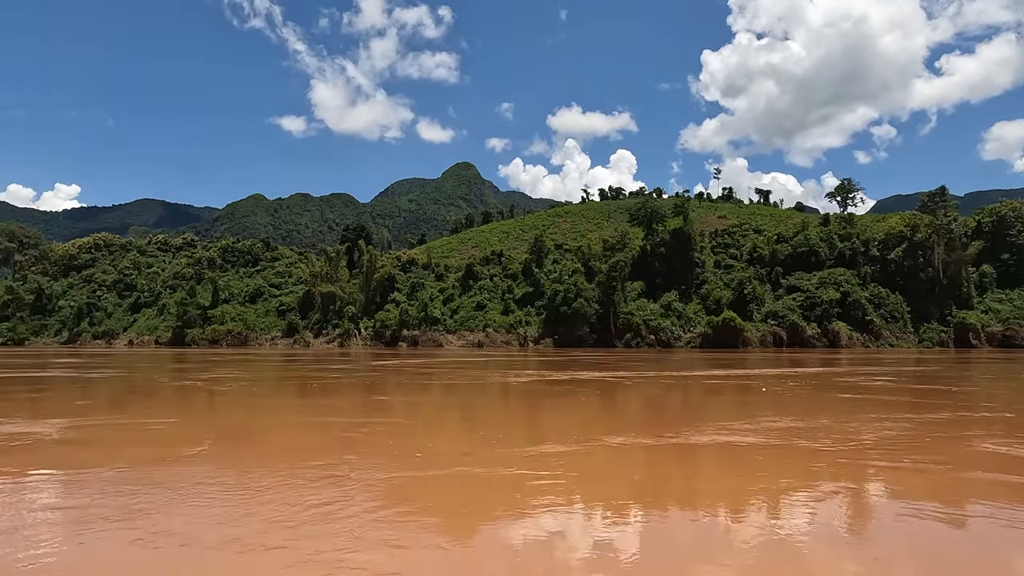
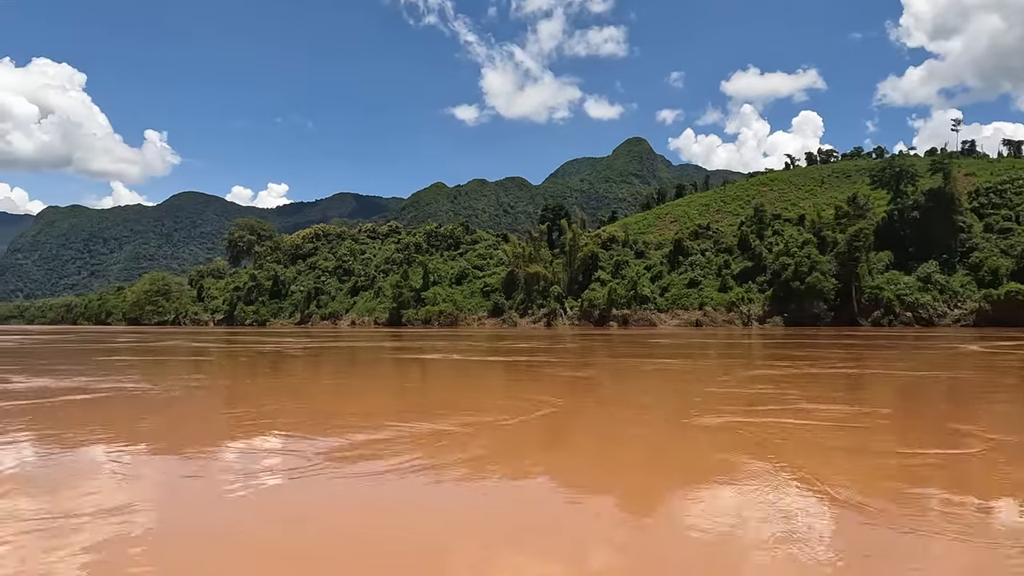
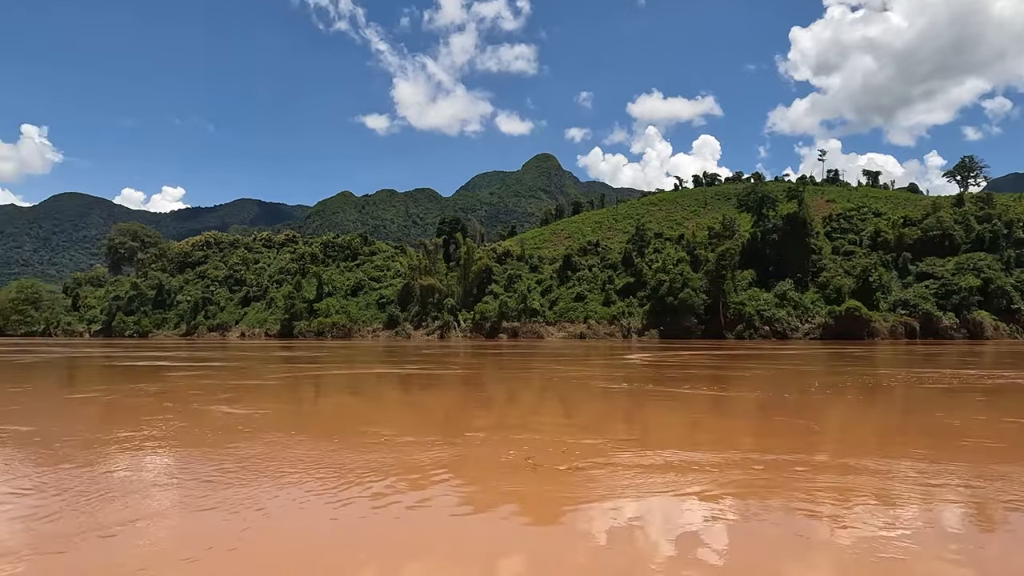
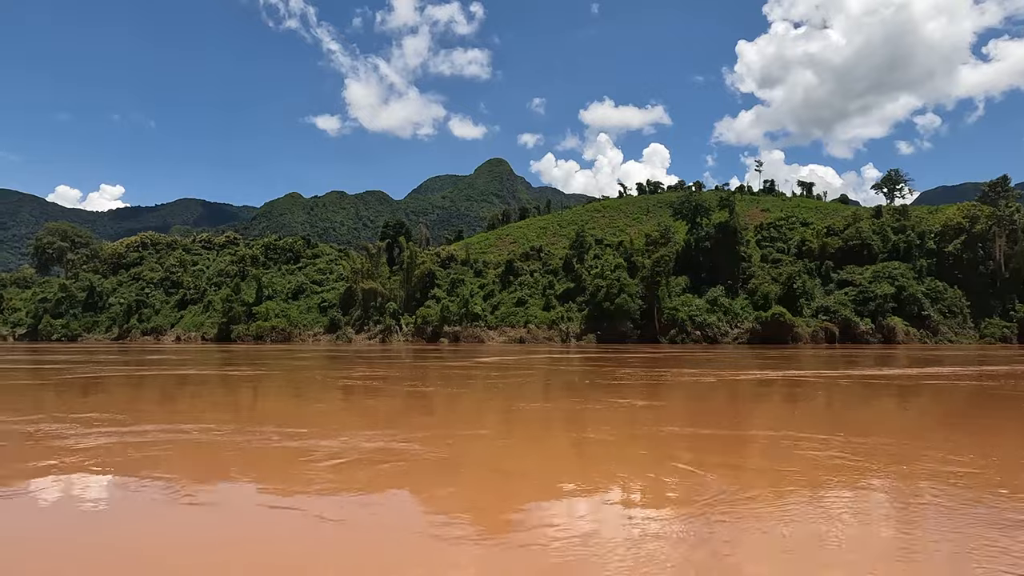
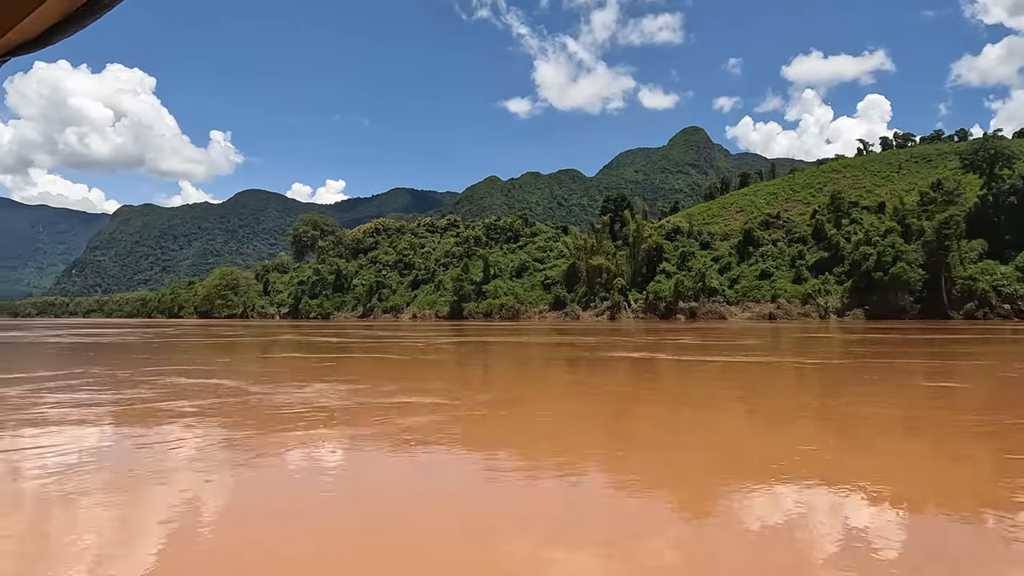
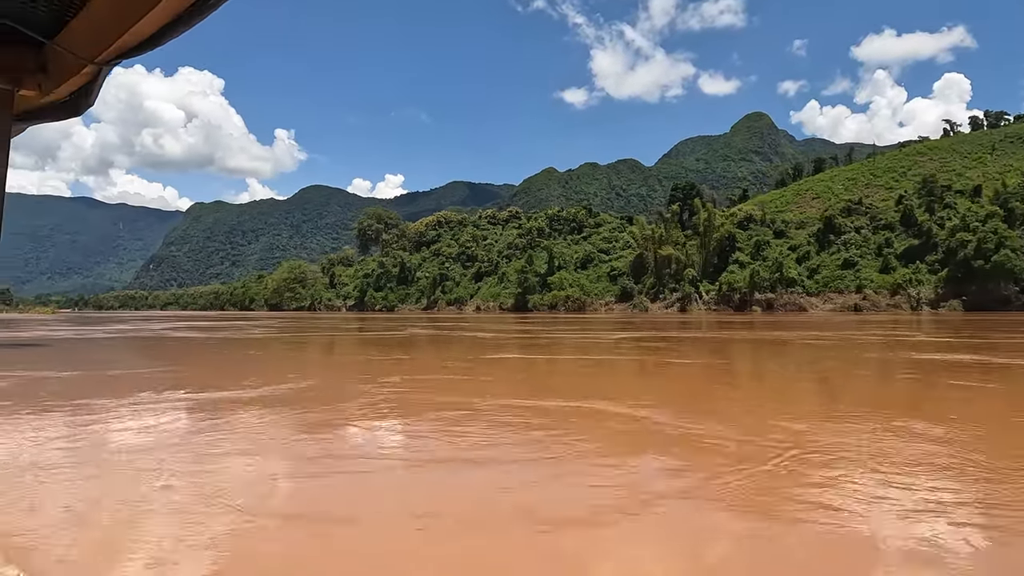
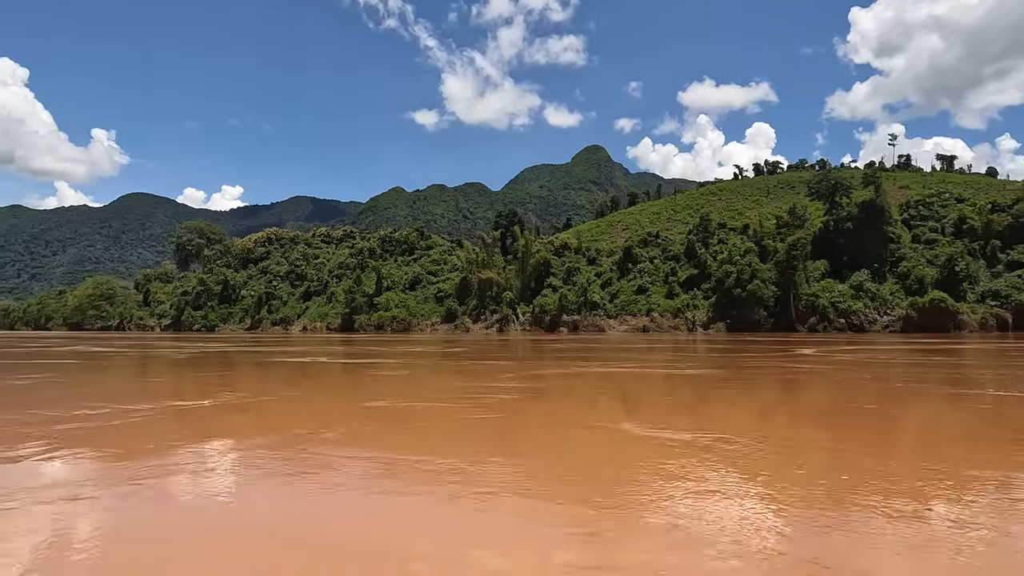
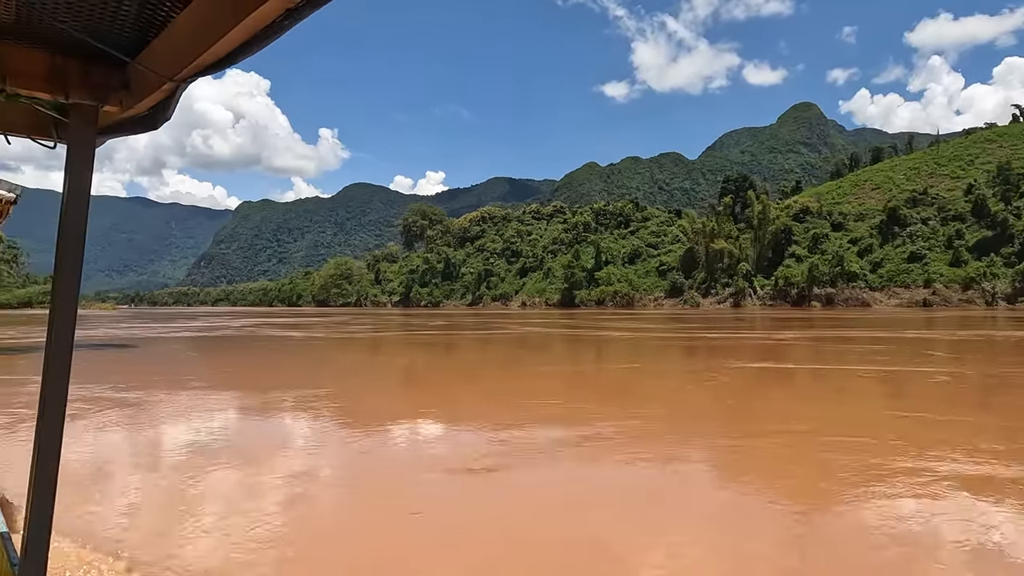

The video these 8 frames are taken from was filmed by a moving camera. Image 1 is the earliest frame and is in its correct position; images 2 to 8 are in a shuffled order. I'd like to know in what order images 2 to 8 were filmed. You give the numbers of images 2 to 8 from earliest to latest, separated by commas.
4, 3, 7, 2, 5, 6, 8
